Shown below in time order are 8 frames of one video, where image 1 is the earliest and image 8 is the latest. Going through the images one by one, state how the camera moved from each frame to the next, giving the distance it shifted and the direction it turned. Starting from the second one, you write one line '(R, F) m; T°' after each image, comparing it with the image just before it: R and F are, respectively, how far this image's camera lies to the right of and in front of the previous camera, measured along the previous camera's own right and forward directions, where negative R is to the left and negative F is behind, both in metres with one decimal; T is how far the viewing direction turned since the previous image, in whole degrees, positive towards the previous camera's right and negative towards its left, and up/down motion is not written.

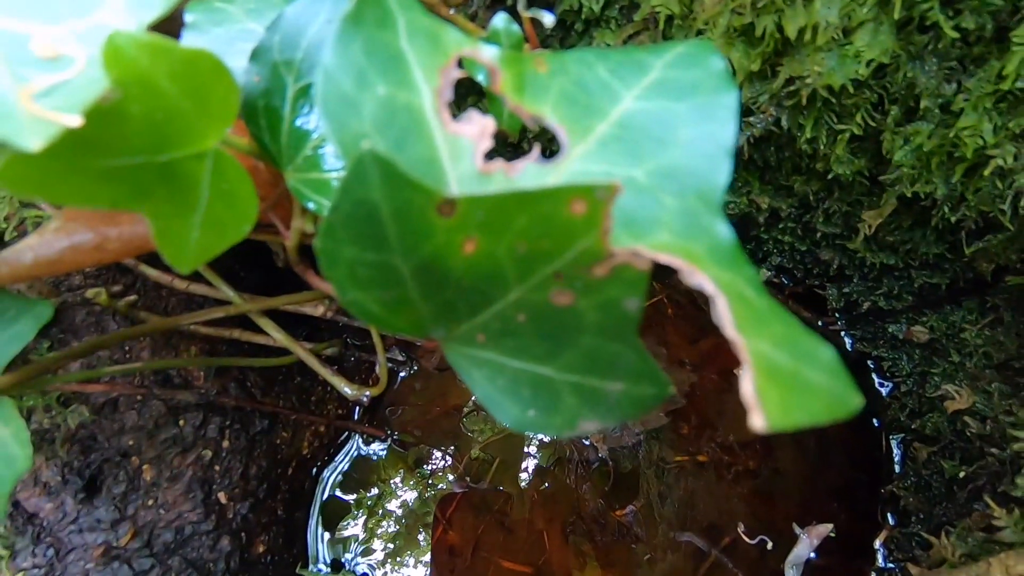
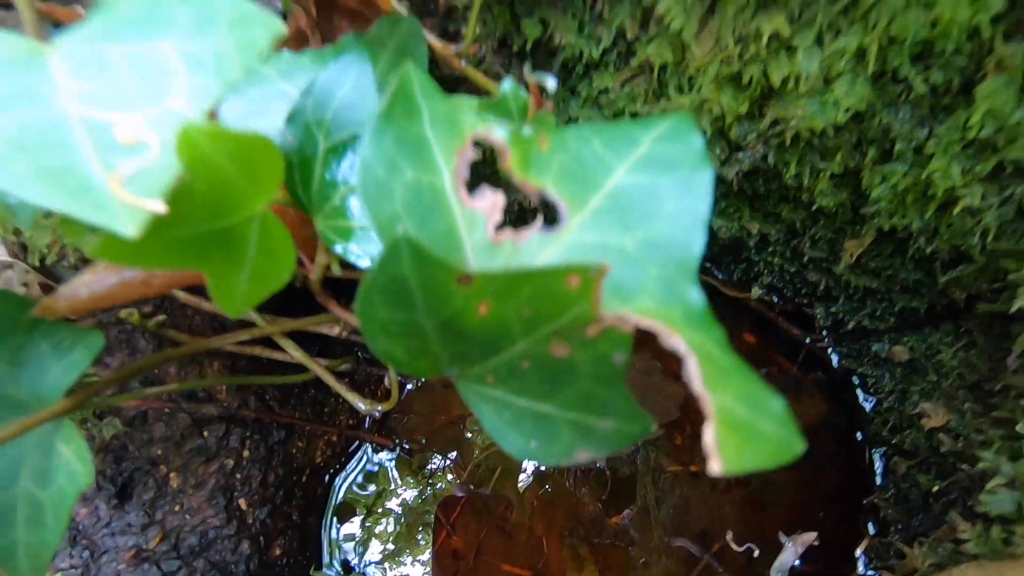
(0.0, 0.0) m; 0°
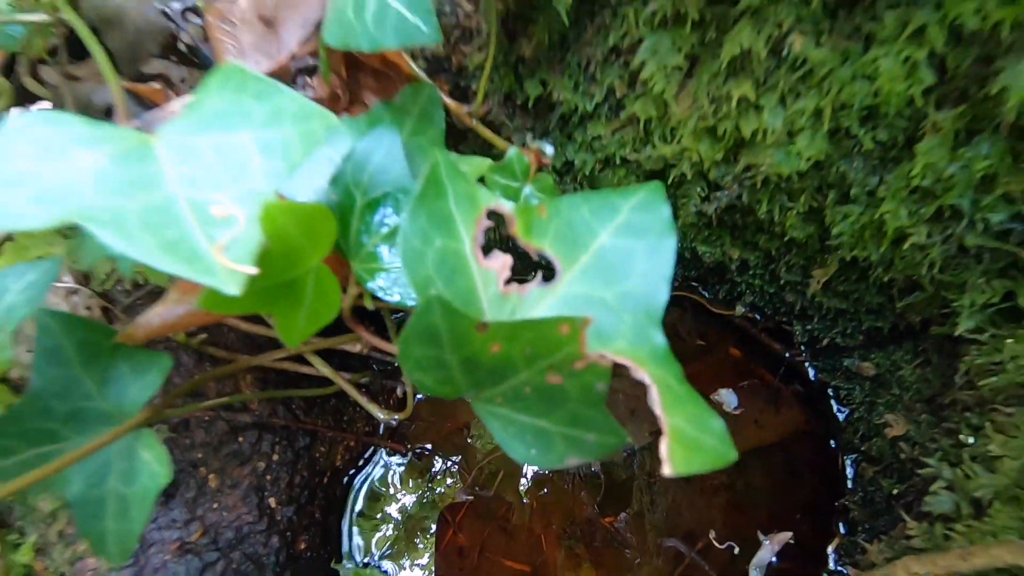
(0.0, -0.1) m; 0°
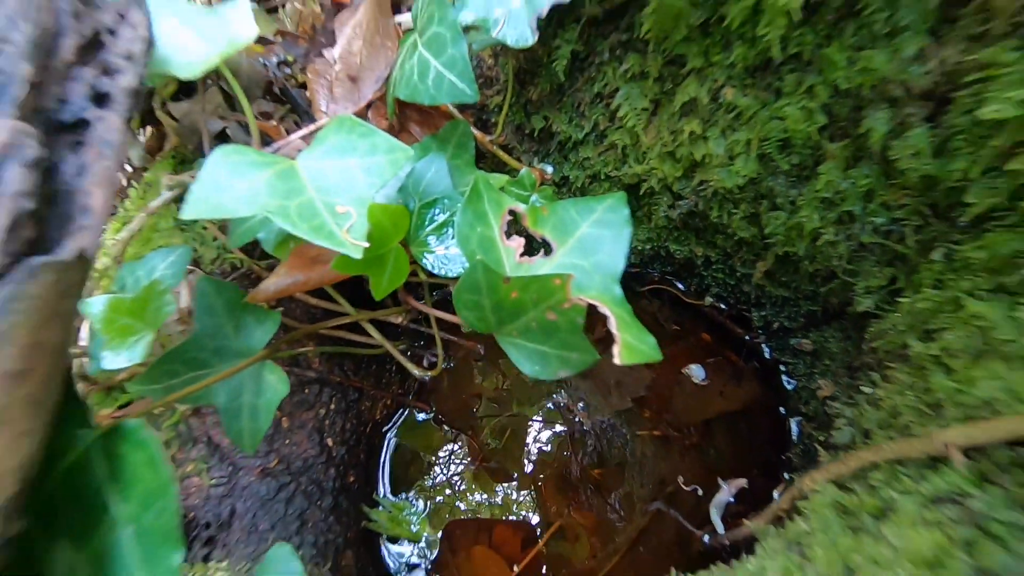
(0.0, -0.2) m; 0°
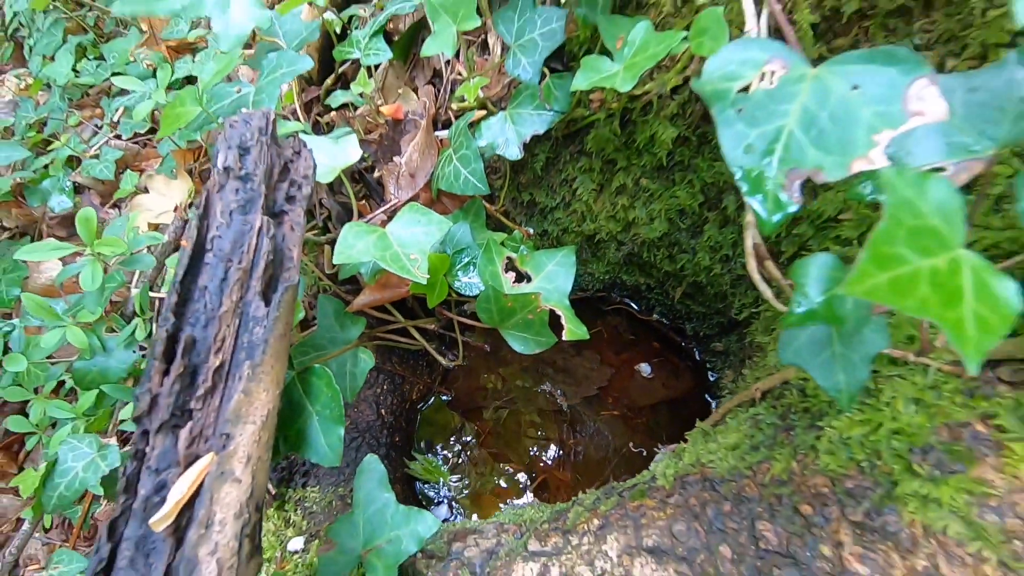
(0.0, -0.4) m; 0°
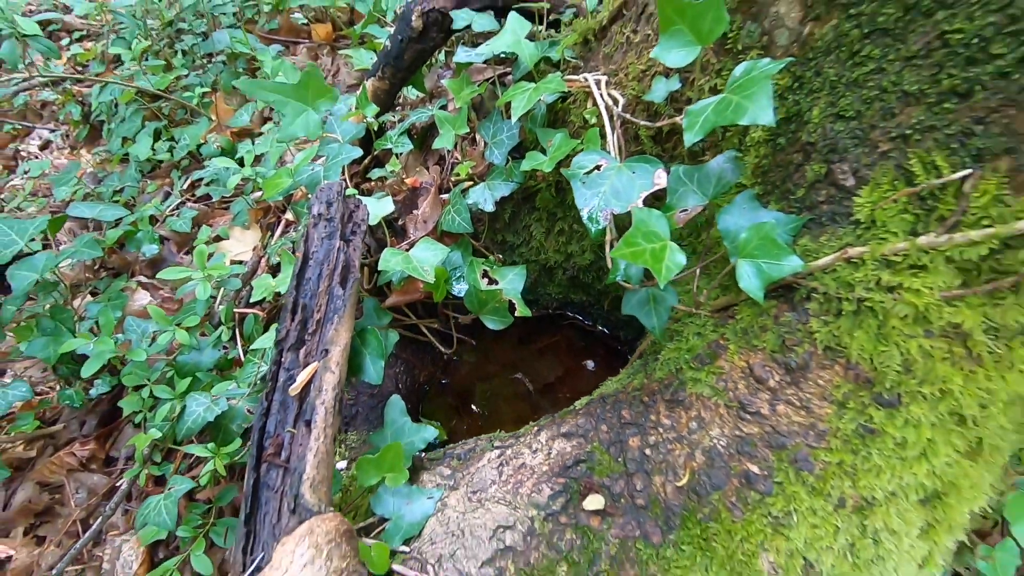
(+0.1, -0.5) m; 0°
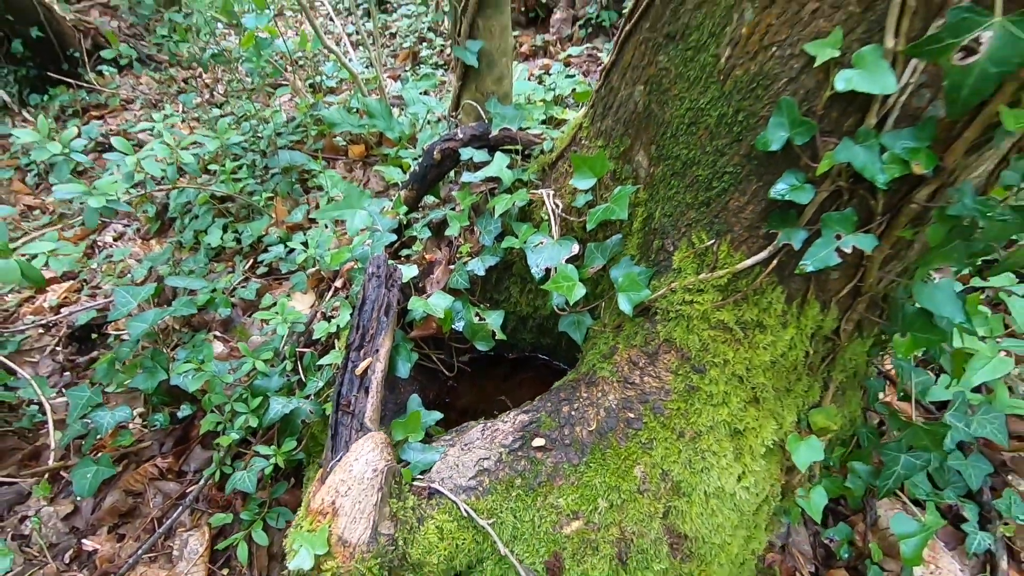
(+0.1, -0.7) m; 0°
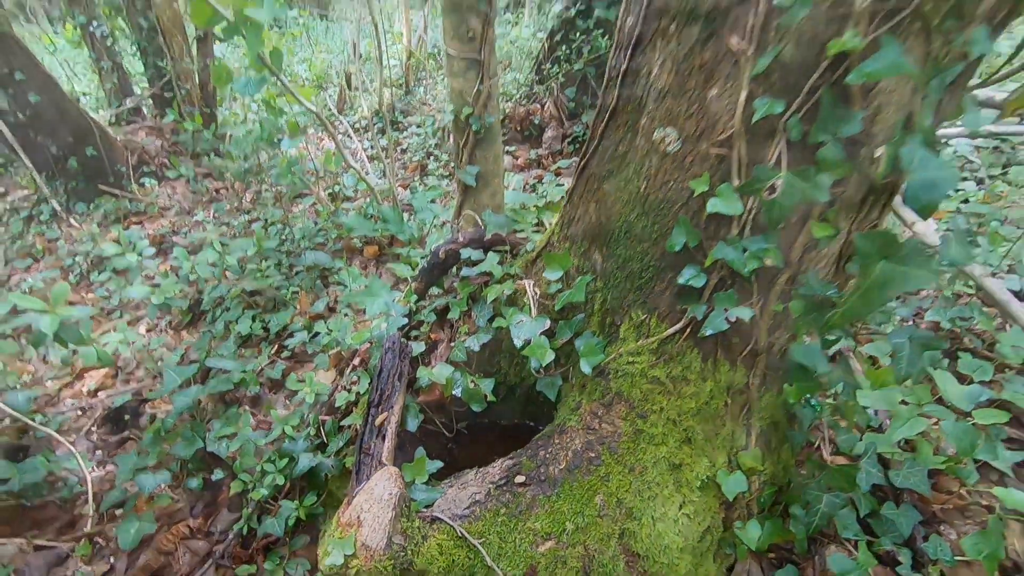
(+0.1, -0.5) m; 0°
